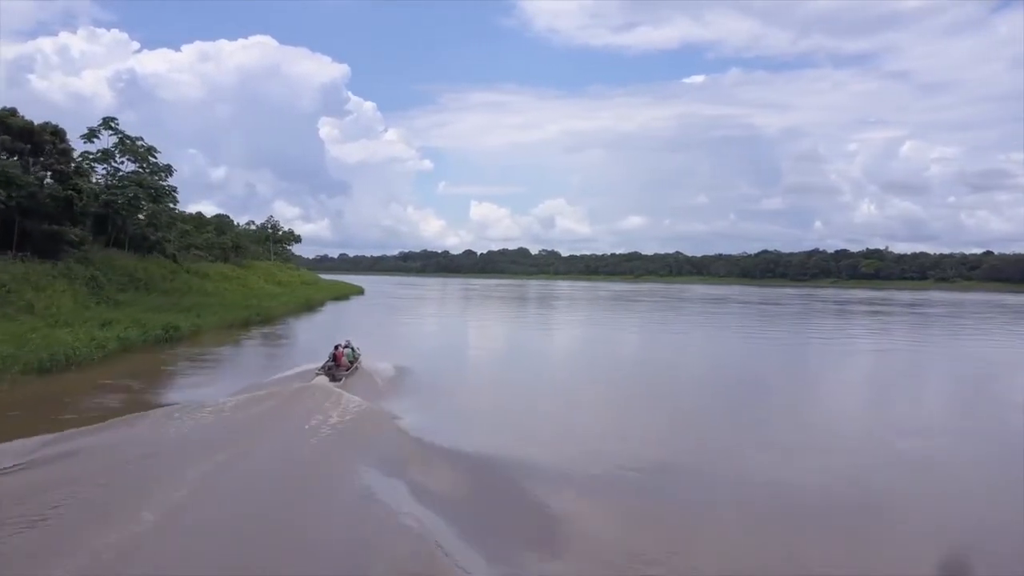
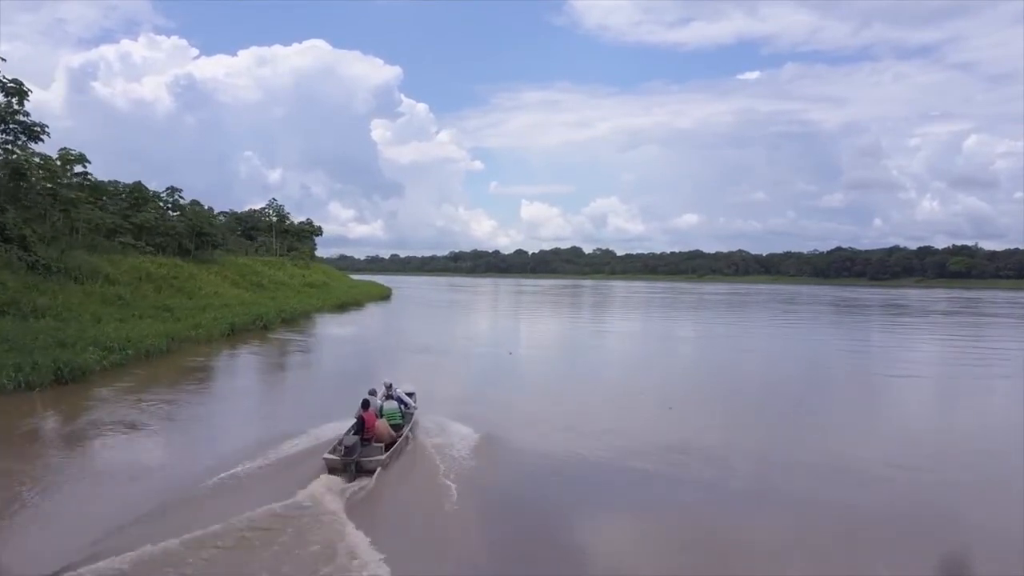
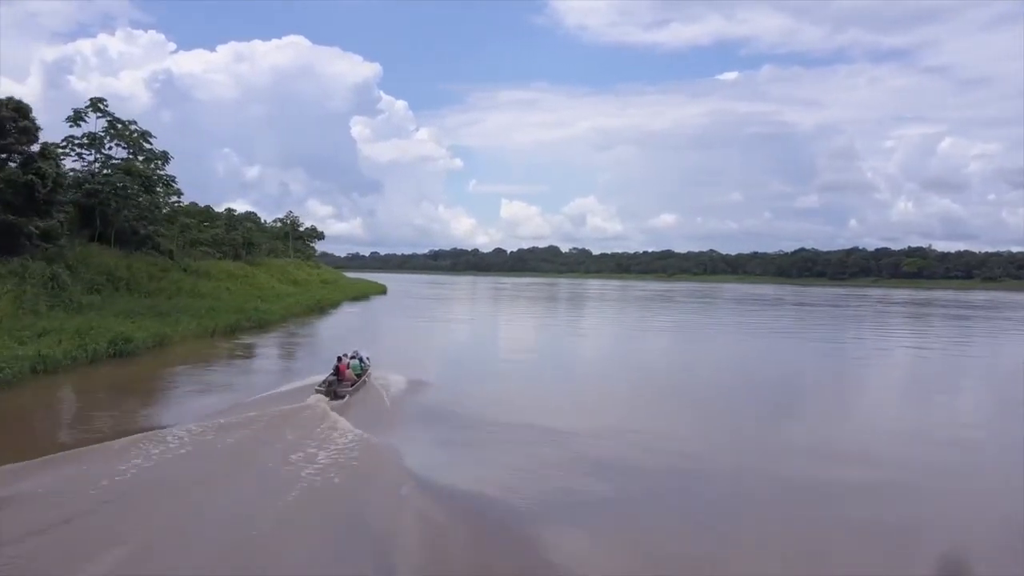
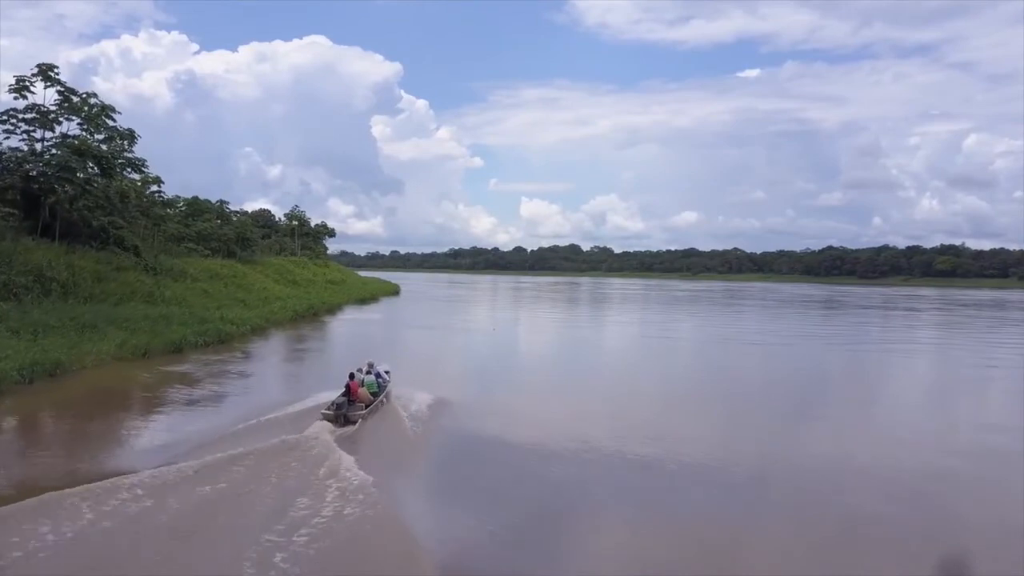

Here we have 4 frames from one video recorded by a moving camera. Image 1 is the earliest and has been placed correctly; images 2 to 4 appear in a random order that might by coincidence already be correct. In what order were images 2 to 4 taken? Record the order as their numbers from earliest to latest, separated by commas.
3, 4, 2
